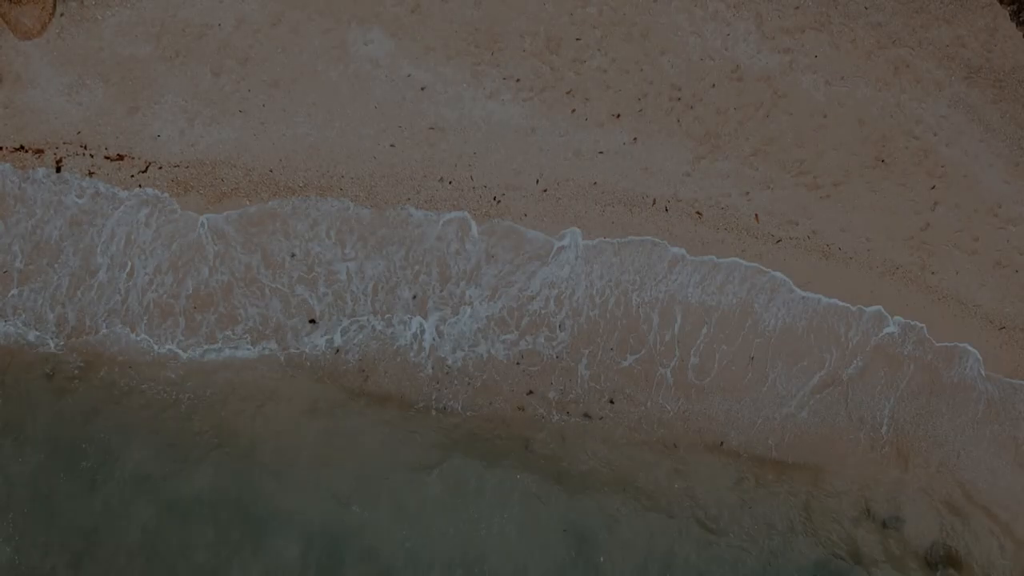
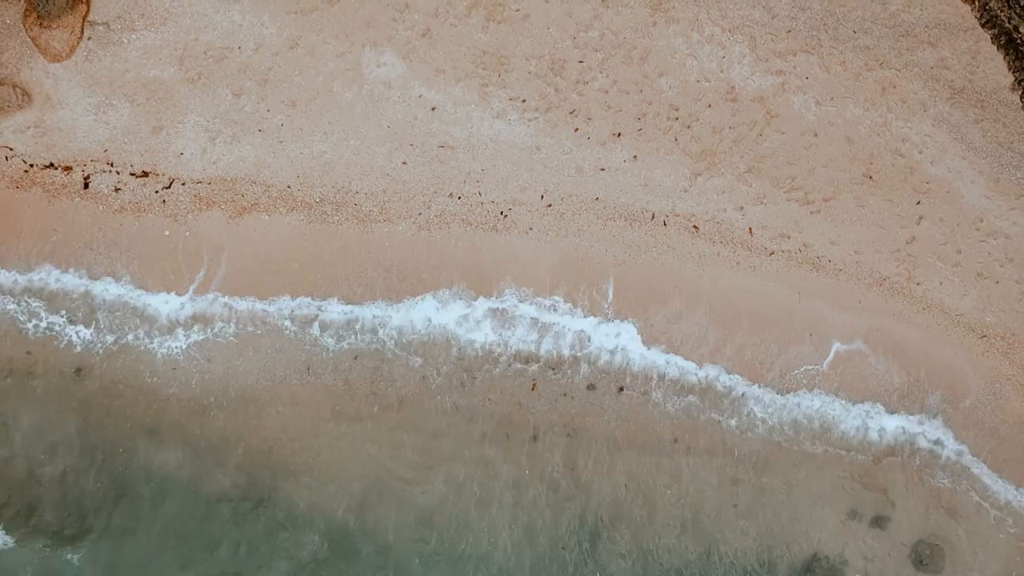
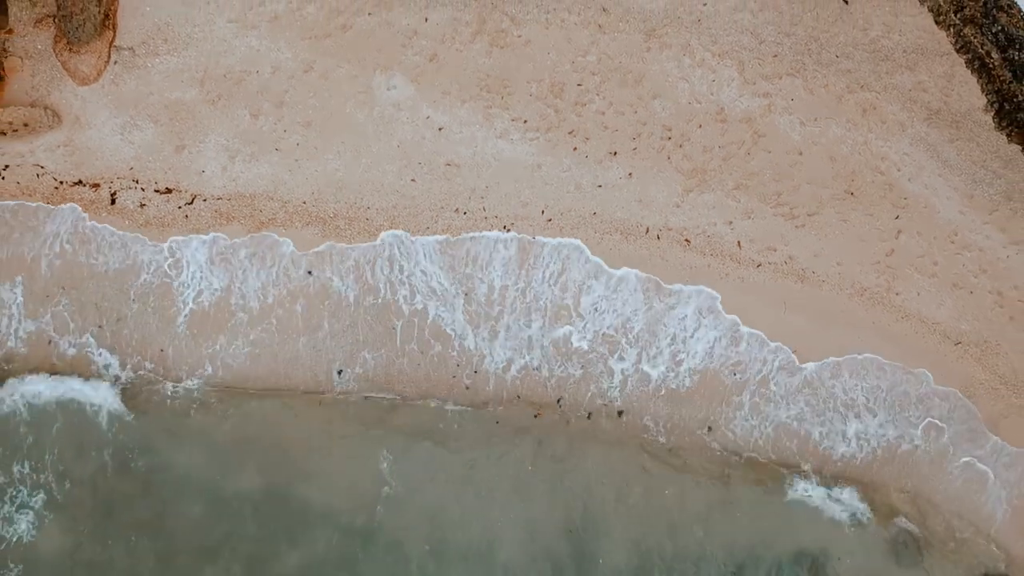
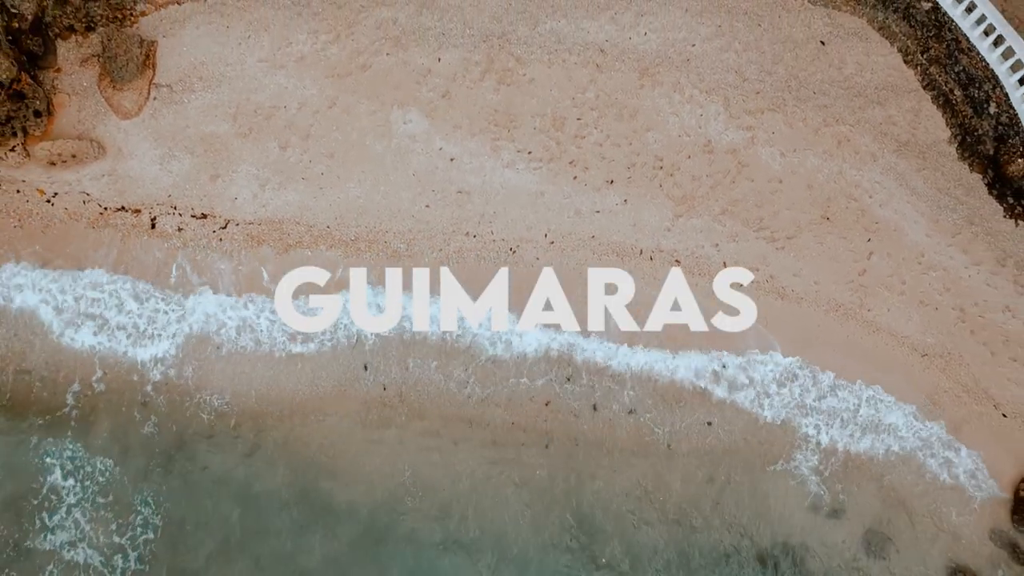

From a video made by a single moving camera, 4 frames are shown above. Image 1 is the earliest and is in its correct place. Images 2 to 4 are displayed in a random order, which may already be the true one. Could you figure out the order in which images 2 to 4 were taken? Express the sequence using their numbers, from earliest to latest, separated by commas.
2, 3, 4
